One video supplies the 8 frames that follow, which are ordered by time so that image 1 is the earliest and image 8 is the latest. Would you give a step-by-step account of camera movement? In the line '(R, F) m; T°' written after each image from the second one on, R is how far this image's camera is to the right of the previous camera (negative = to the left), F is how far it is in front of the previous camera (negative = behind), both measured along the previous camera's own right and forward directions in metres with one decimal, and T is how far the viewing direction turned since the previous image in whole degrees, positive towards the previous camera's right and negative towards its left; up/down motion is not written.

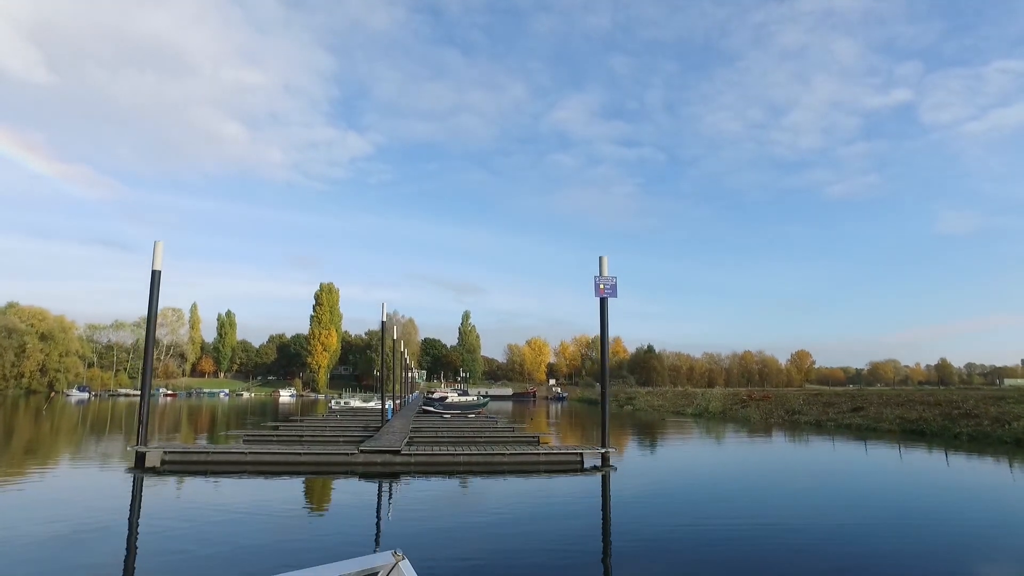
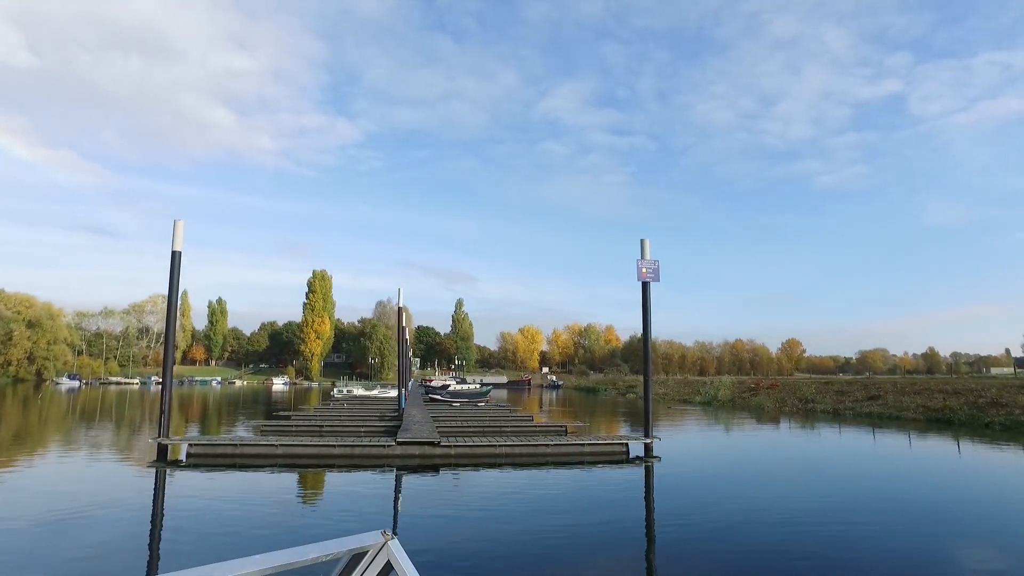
(-1.2, +0.7) m; +1°
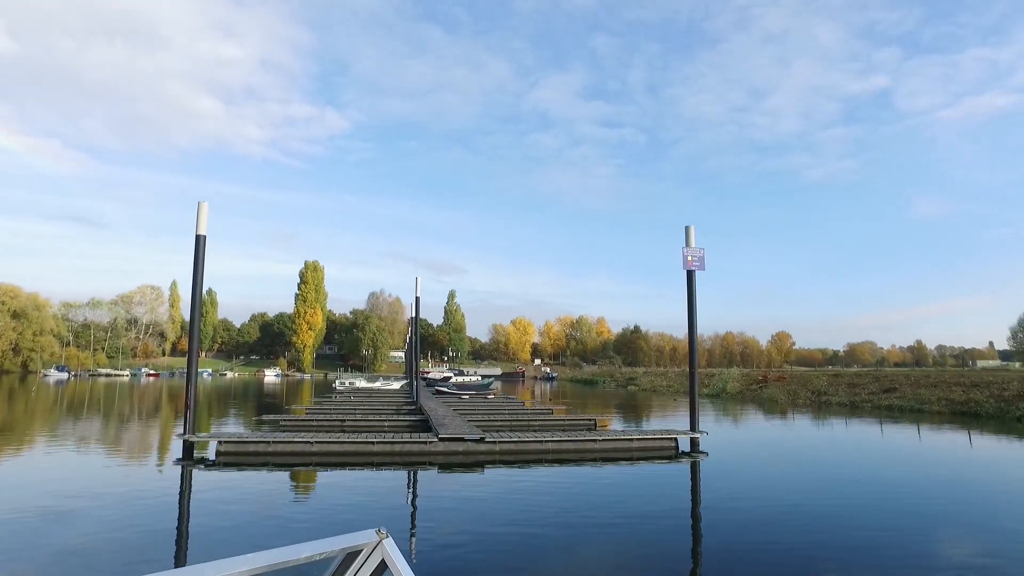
(-1.2, +0.7) m; +1°
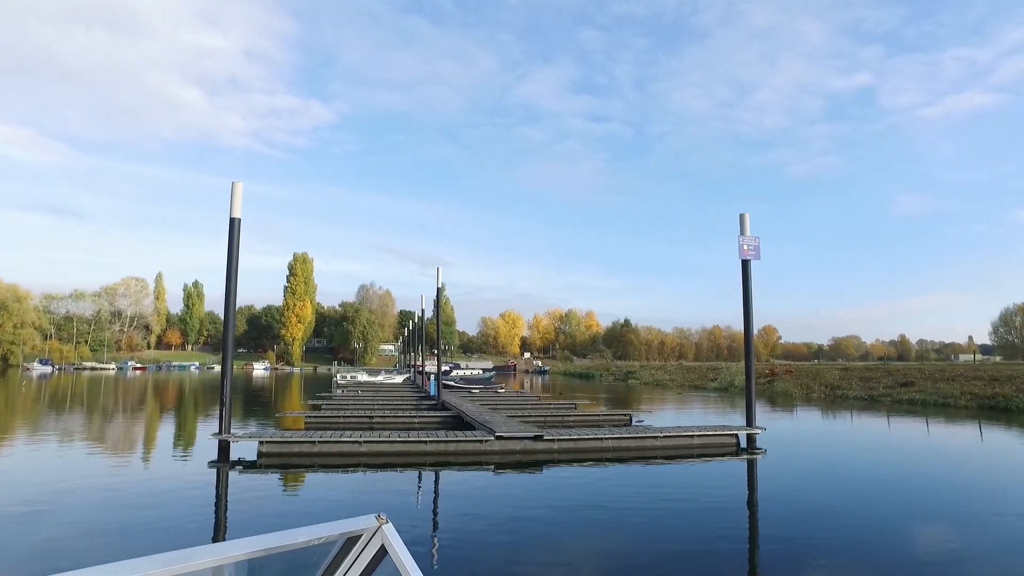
(-1.4, +0.8) m; +1°
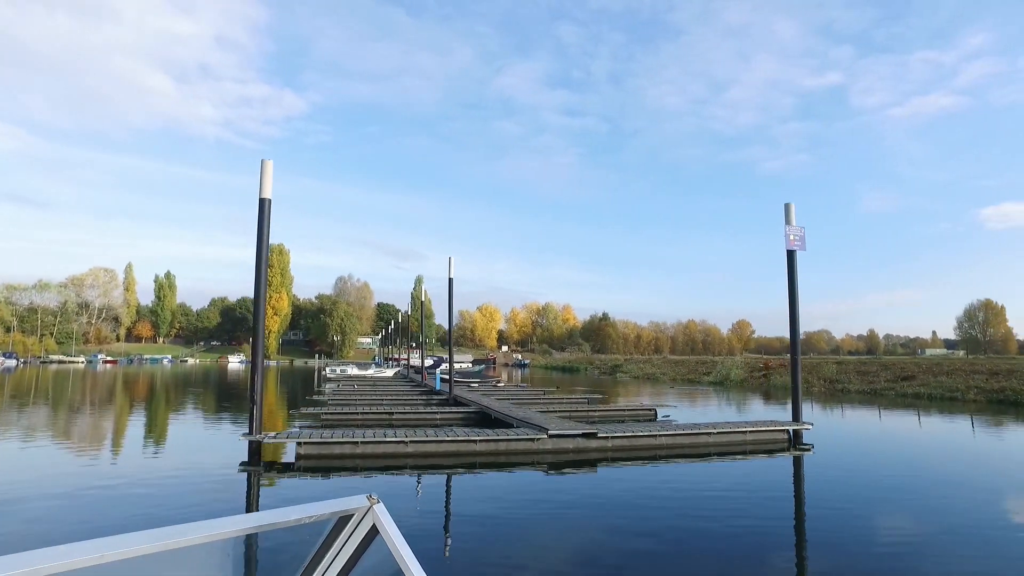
(-1.4, +0.7) m; +2°
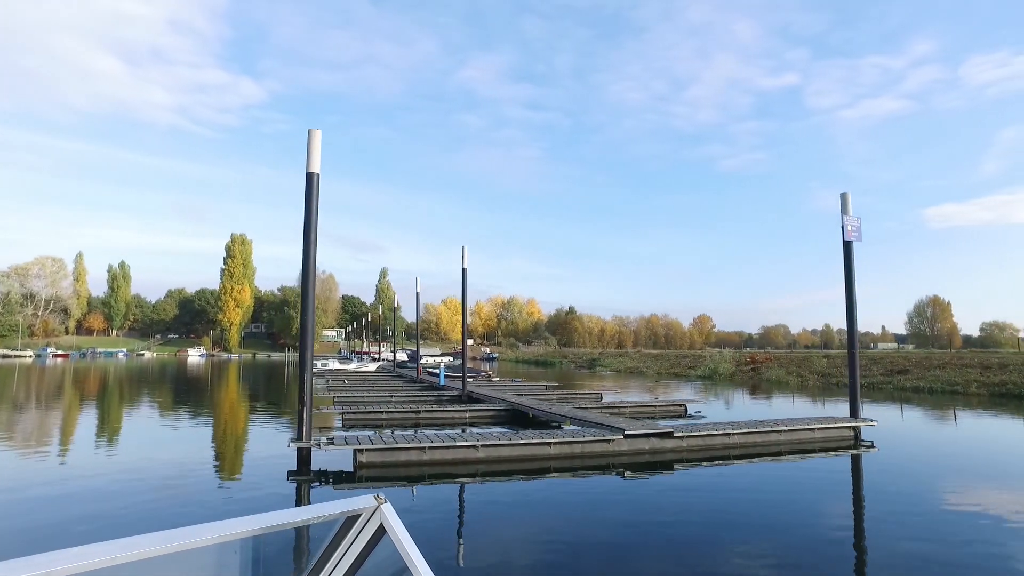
(-1.8, +1.0) m; +3°
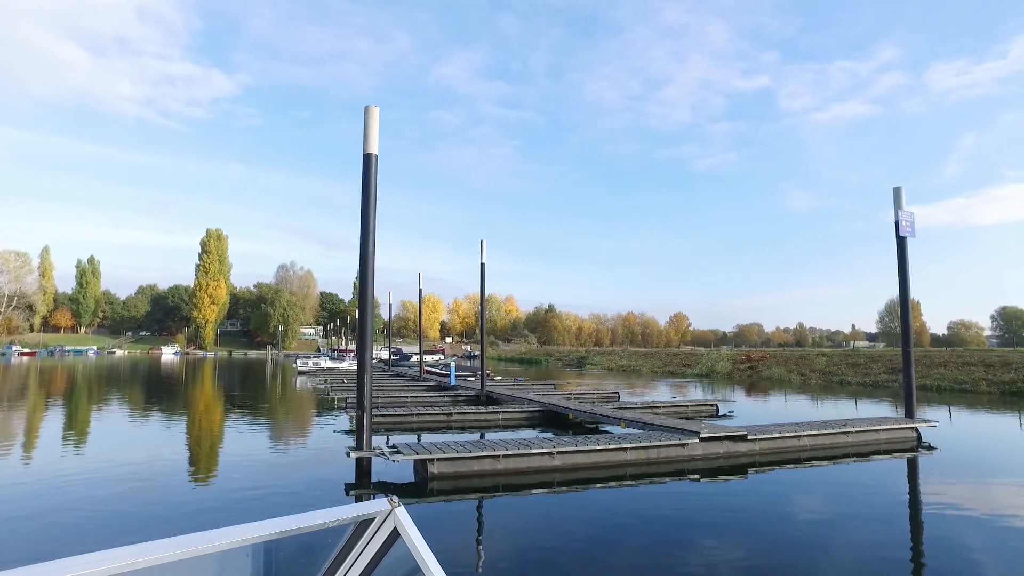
(-1.4, +0.7) m; +2°
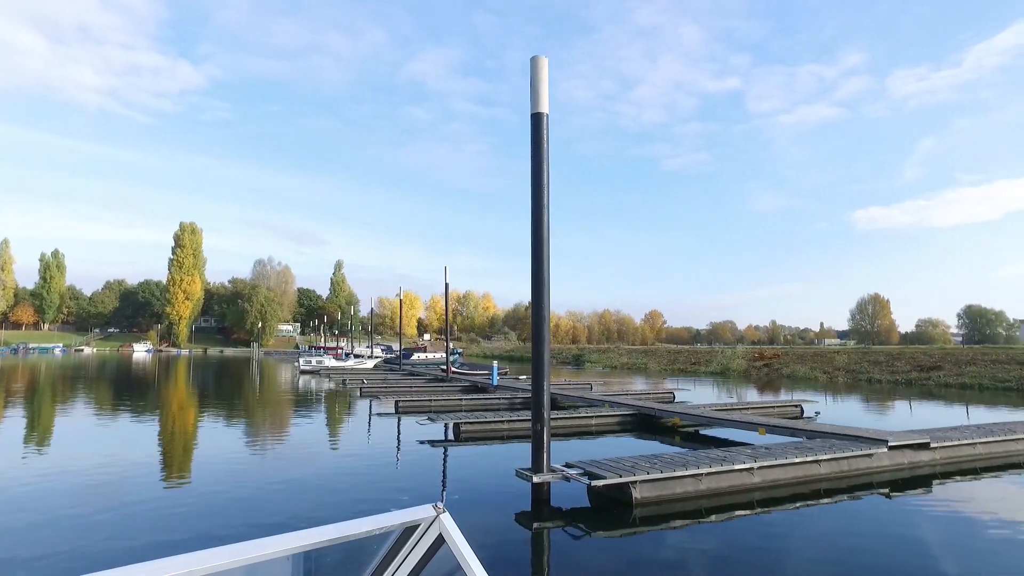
(-2.7, +1.4) m; +2°
